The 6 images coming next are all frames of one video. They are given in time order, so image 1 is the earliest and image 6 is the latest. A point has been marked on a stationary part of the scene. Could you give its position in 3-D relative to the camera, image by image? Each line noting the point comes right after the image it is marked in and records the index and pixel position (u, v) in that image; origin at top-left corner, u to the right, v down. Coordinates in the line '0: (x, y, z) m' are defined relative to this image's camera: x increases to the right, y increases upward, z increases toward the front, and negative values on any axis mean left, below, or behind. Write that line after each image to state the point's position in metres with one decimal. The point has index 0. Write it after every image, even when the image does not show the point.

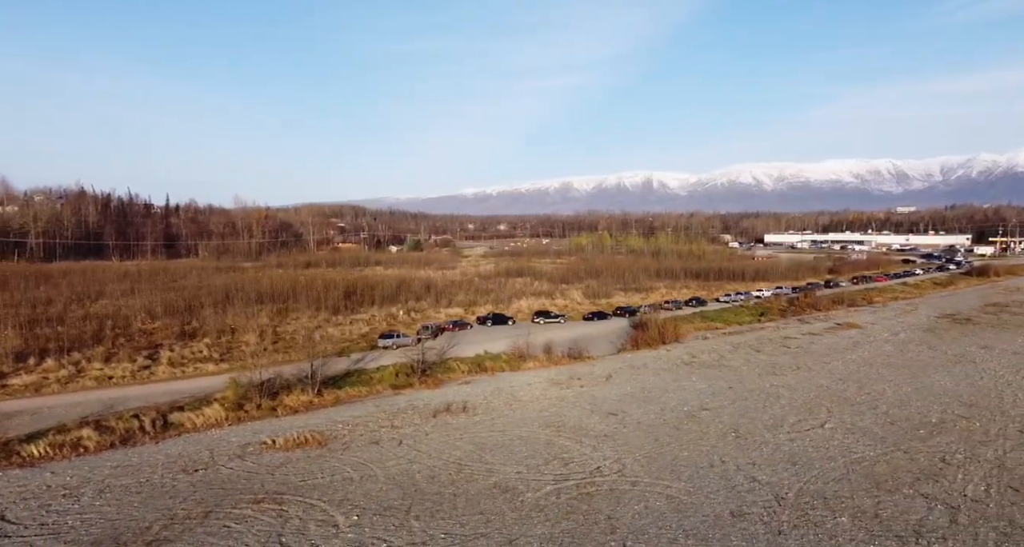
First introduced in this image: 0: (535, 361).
0: (+0.6, -2.3, +15.7) m
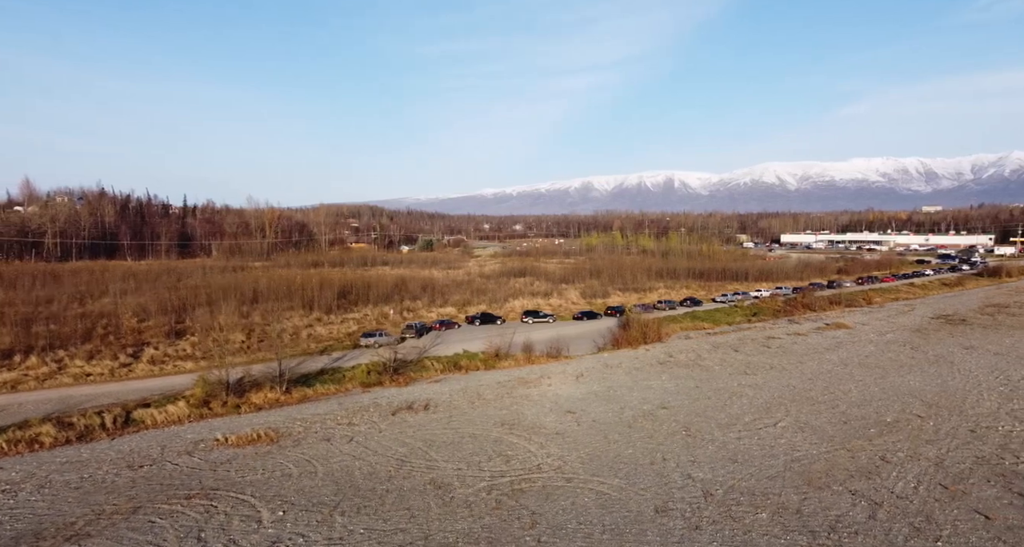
0: (0.0, -2.3, +15.8) m
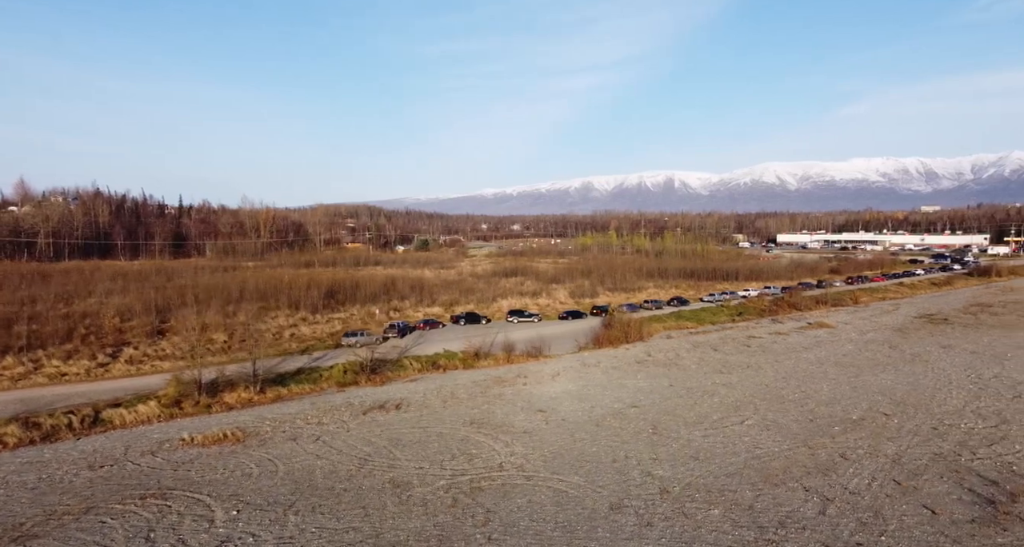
0: (-0.6, -2.3, +15.8) m
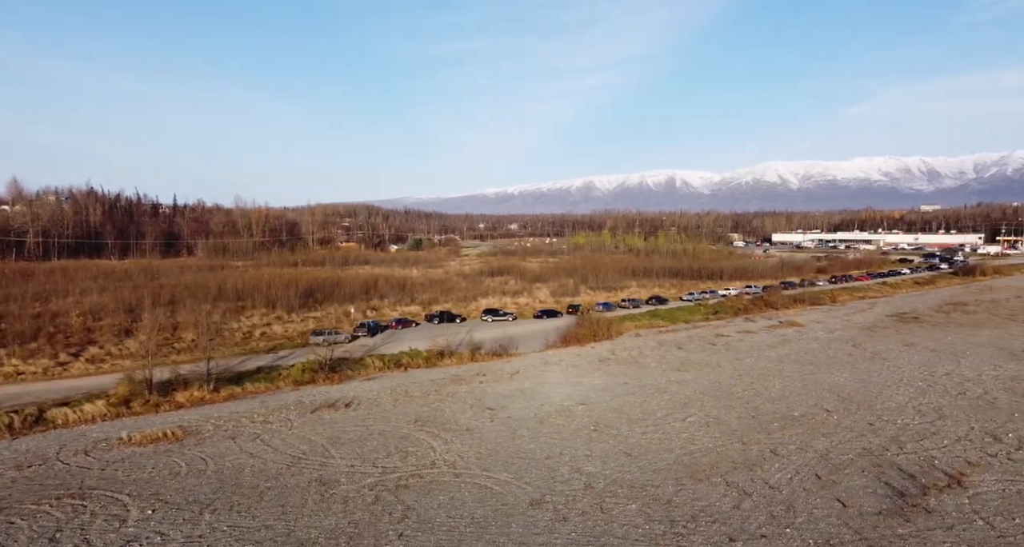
0: (-1.6, -2.3, +15.8) m
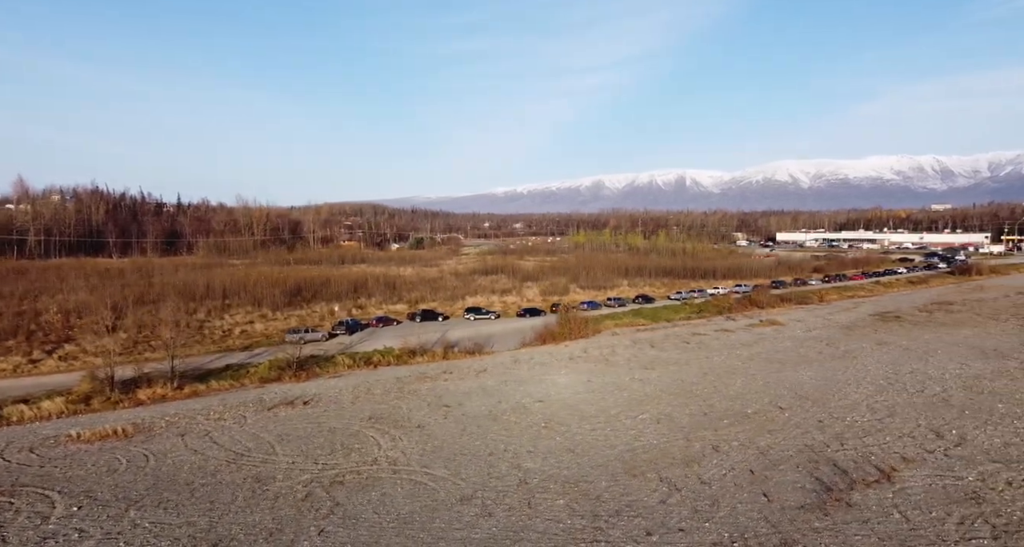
0: (-2.3, -2.2, +15.8) m
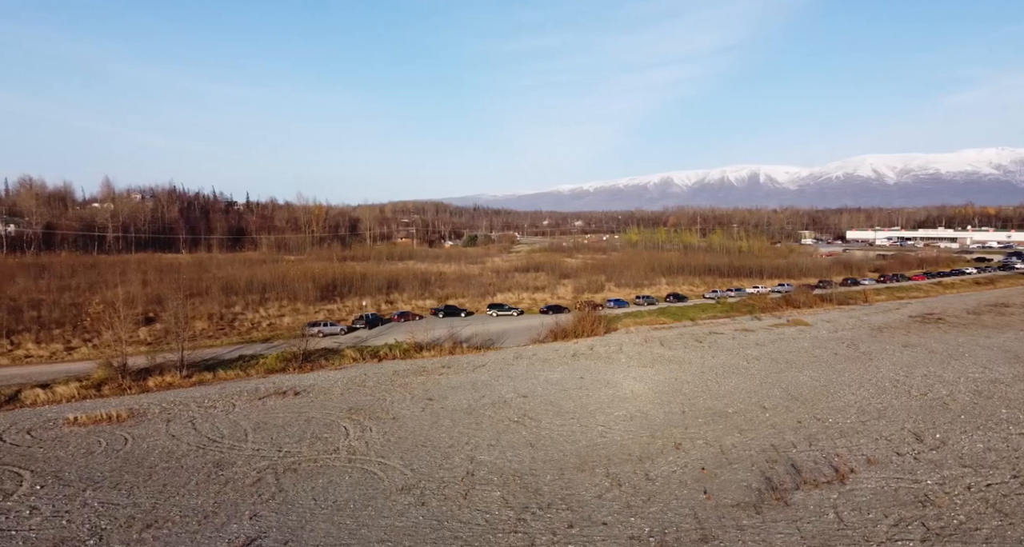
0: (-2.2, -2.1, +16.0) m
